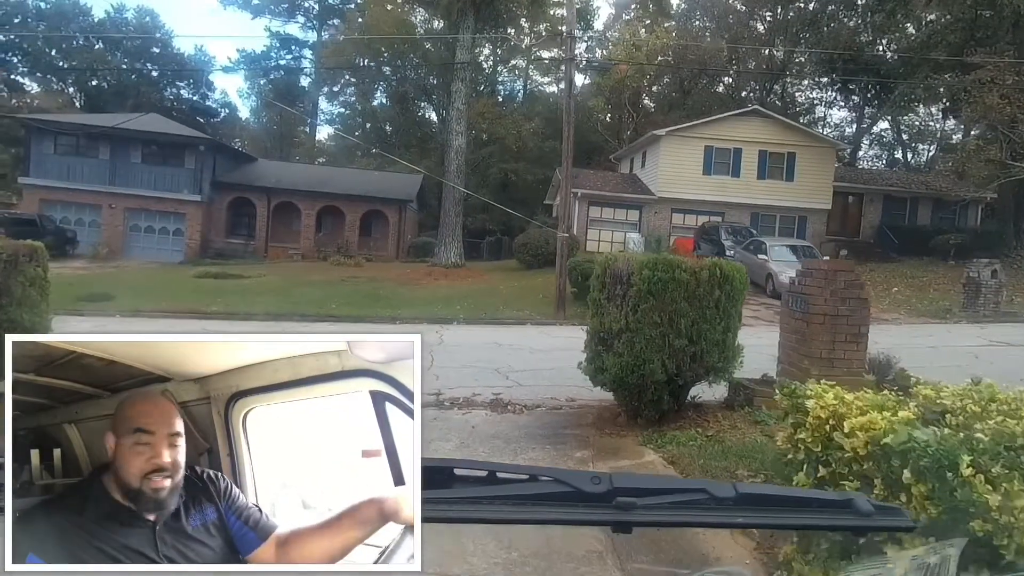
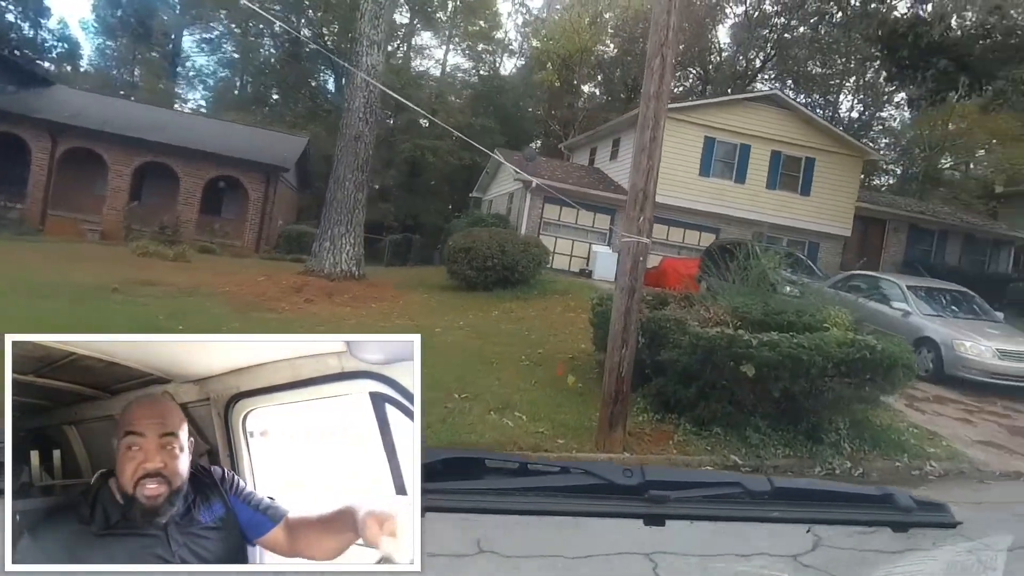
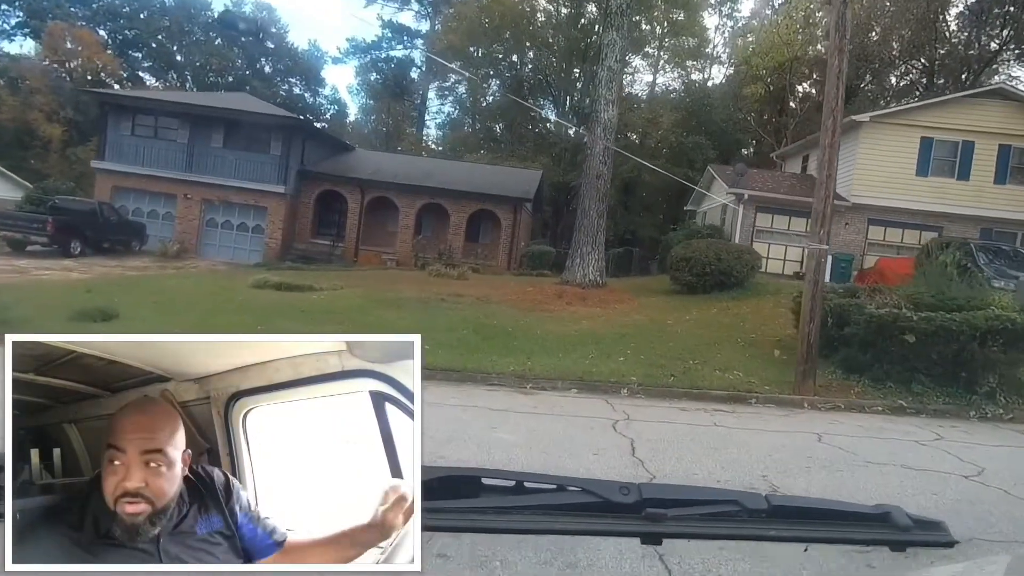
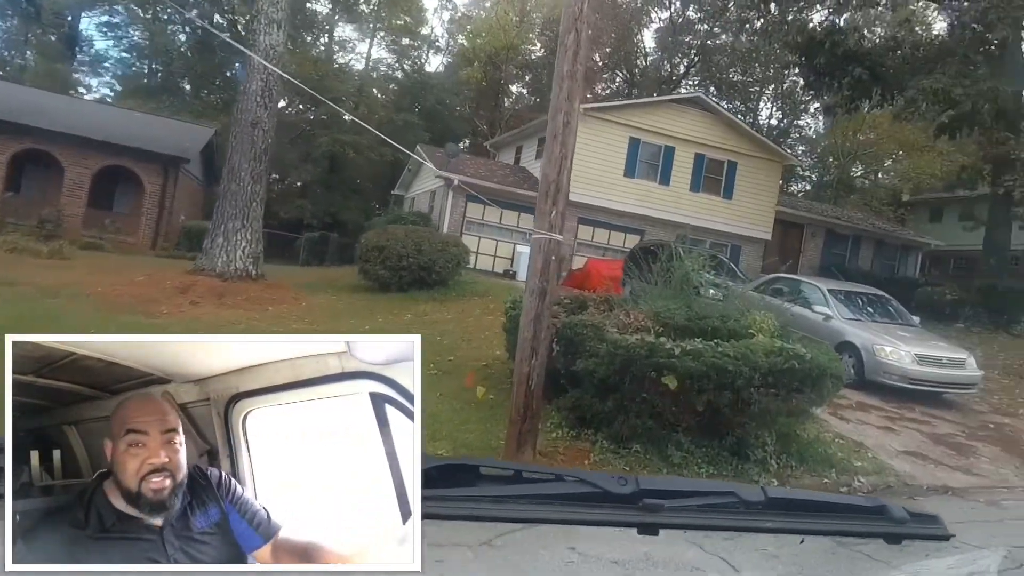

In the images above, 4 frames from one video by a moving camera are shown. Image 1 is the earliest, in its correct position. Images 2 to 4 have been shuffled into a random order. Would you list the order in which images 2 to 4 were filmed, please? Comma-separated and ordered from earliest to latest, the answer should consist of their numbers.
3, 2, 4
